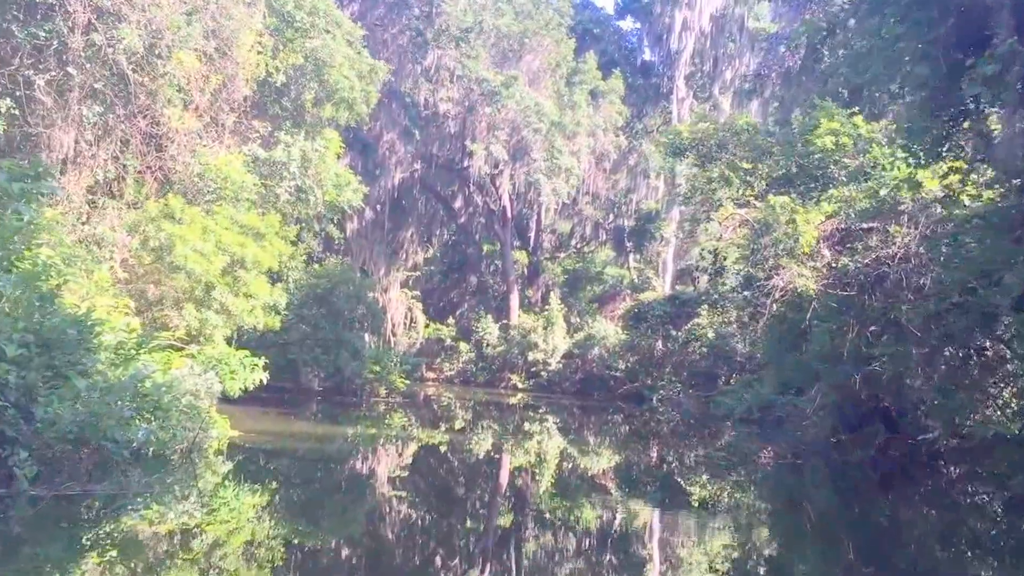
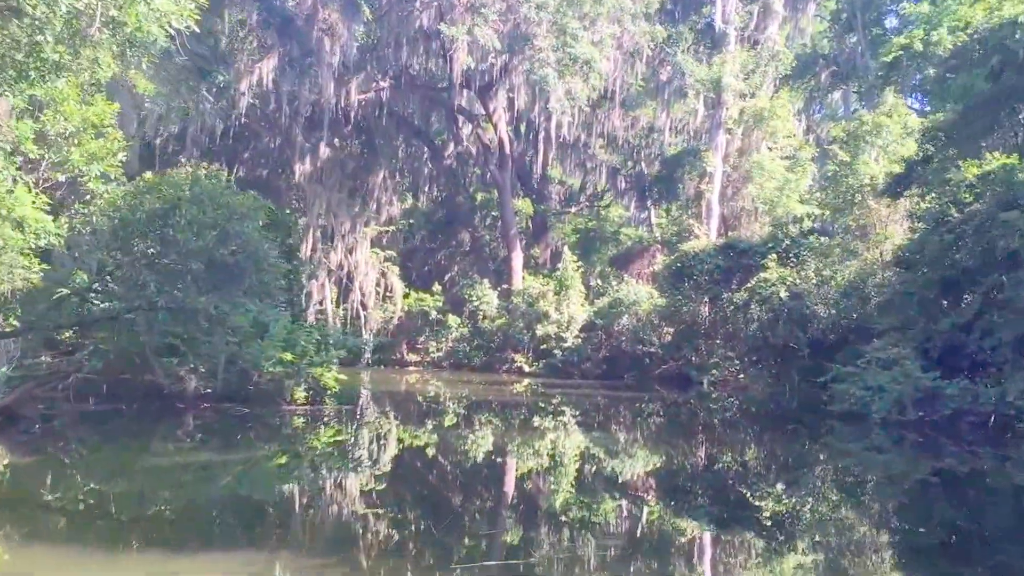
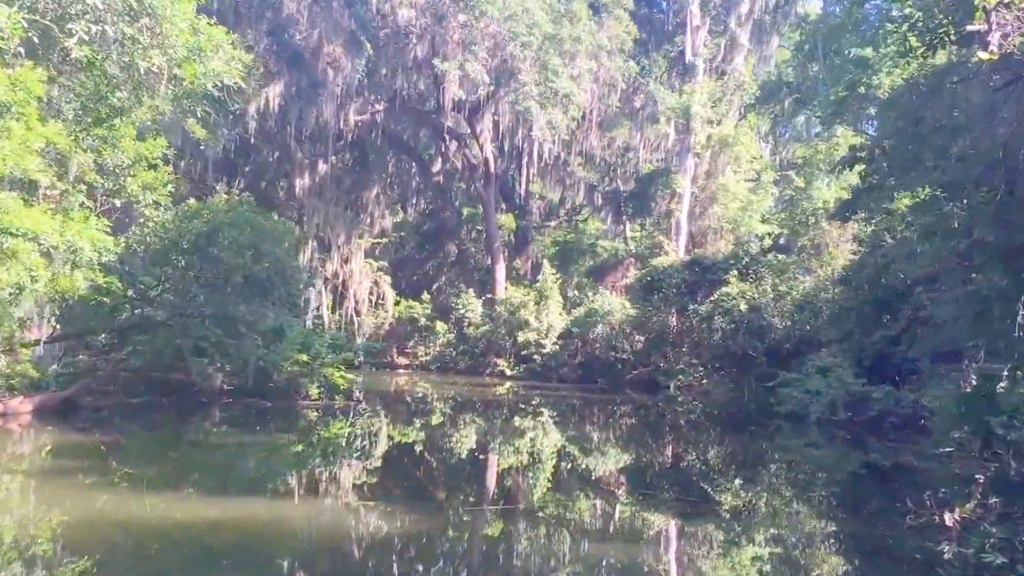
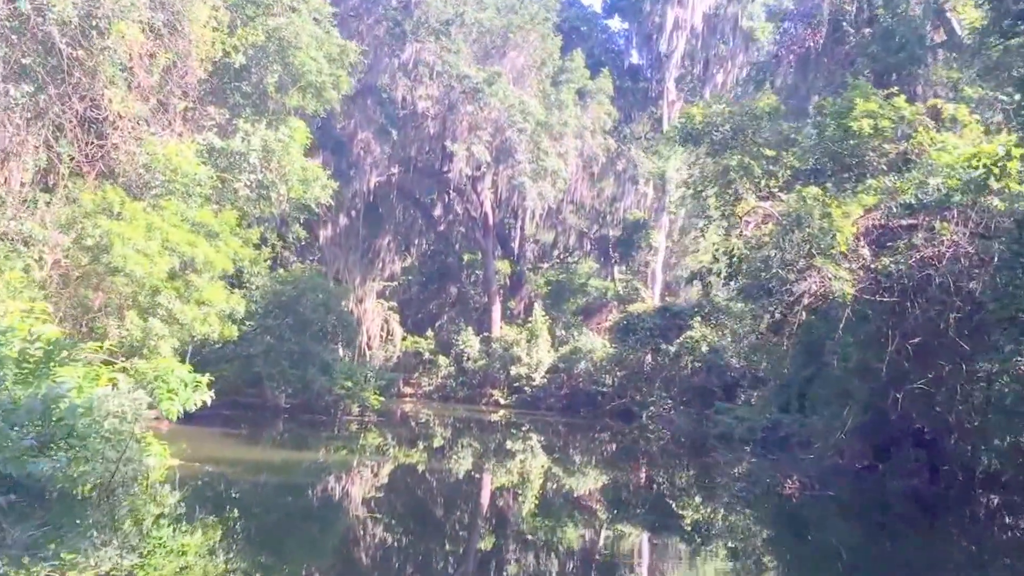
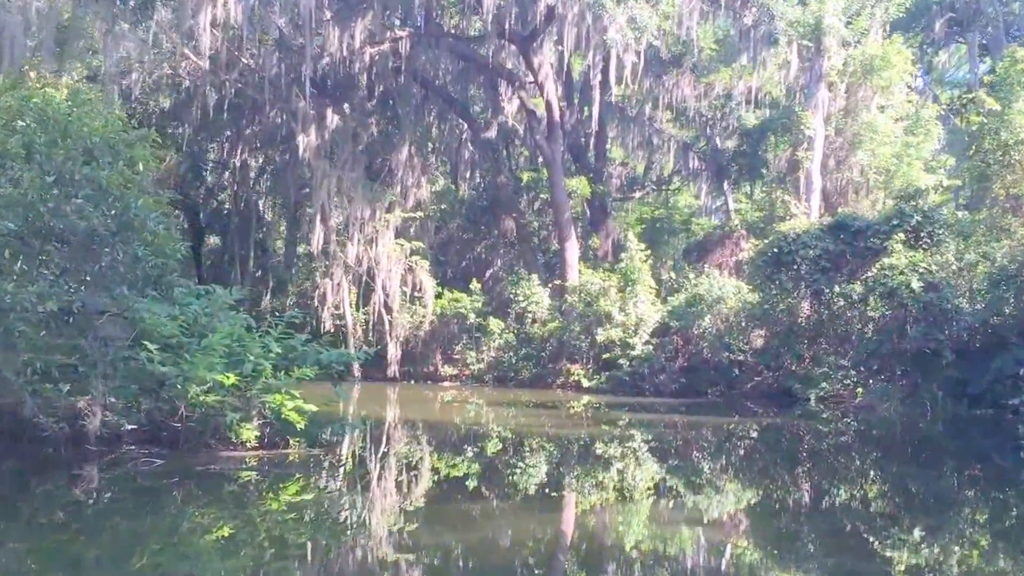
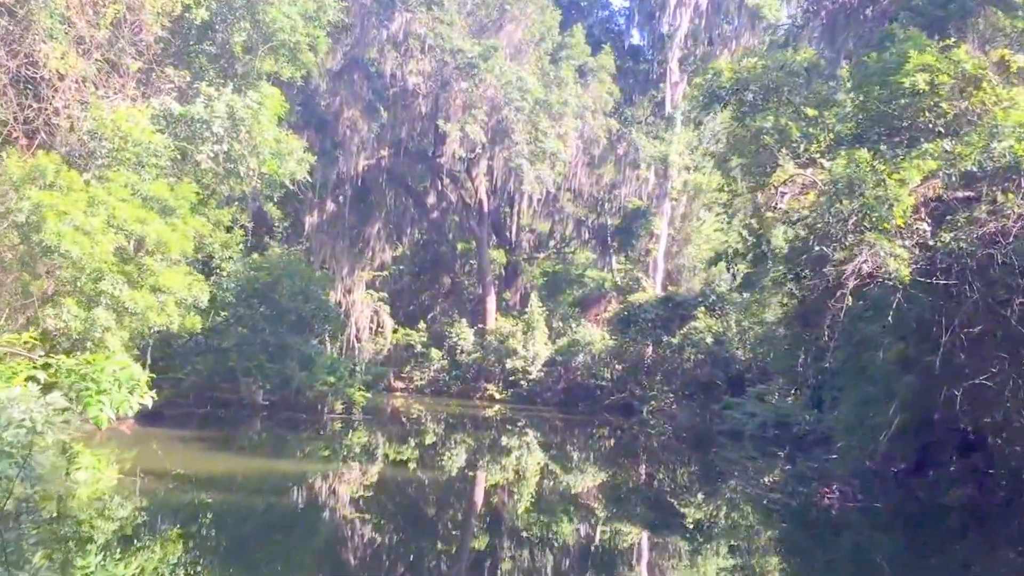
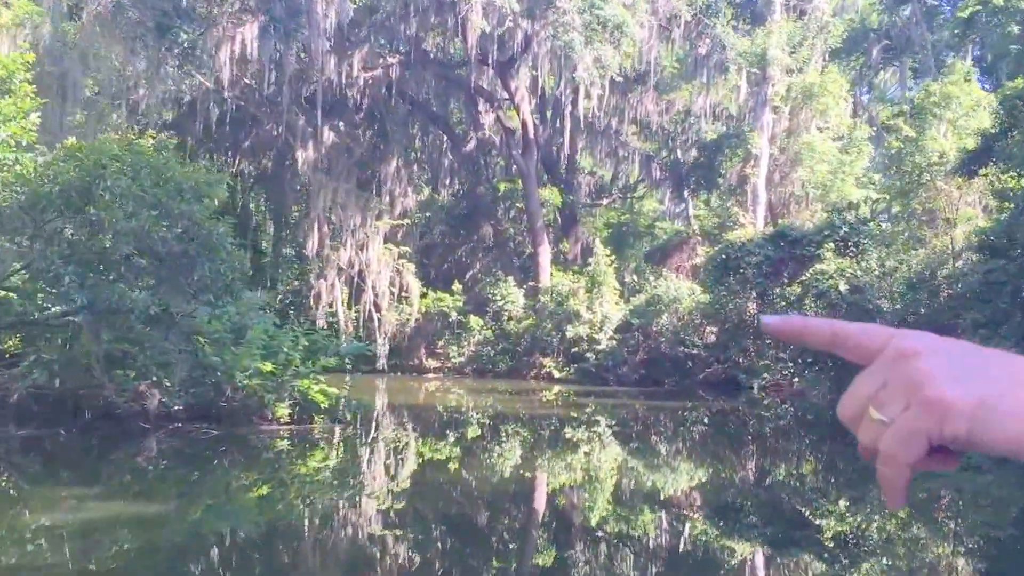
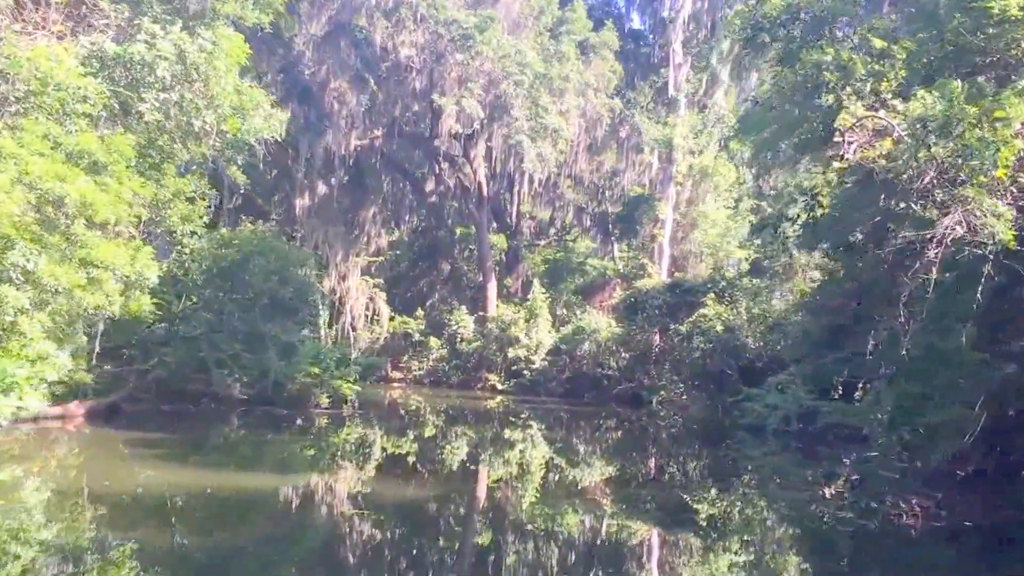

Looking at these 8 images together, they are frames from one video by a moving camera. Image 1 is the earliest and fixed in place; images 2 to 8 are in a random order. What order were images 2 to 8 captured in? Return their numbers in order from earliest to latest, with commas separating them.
4, 6, 8, 3, 2, 7, 5
